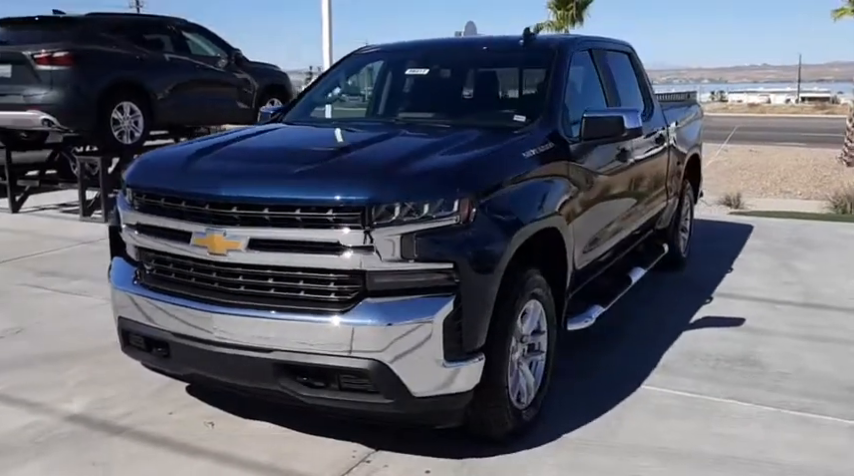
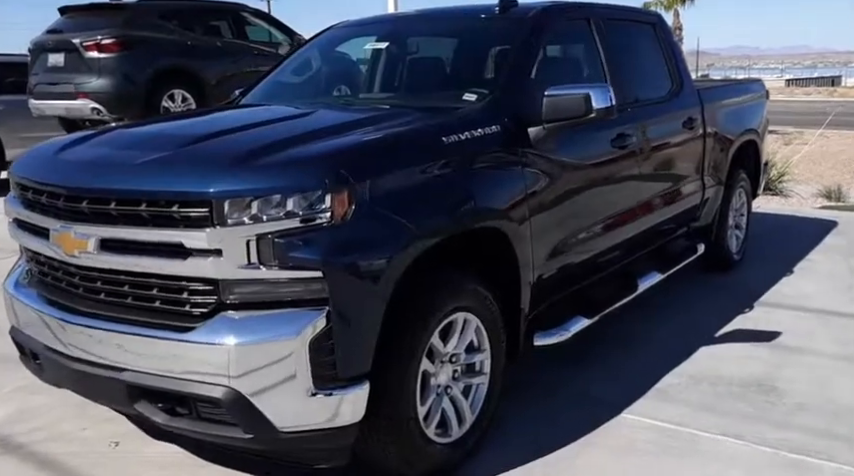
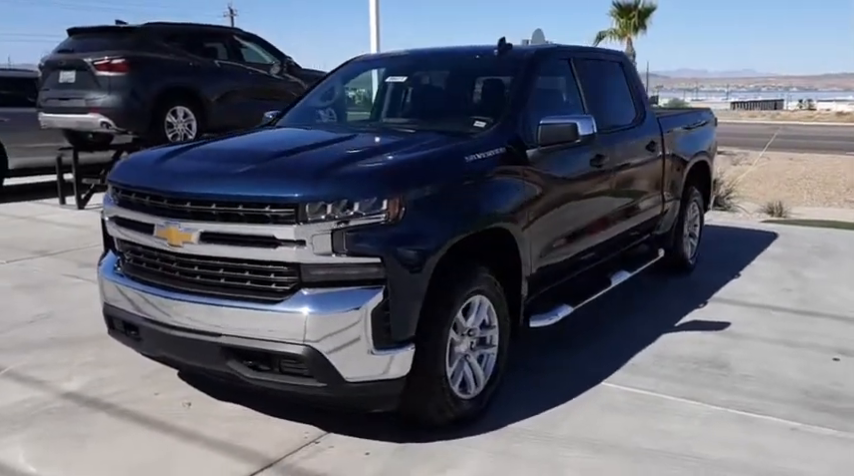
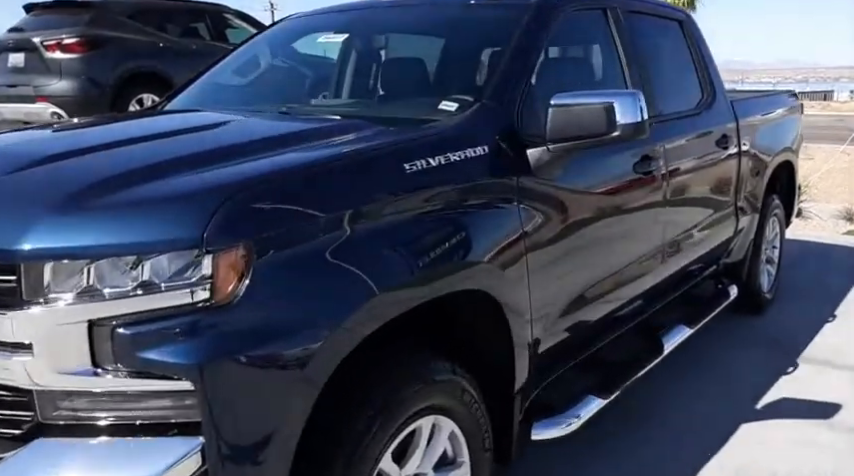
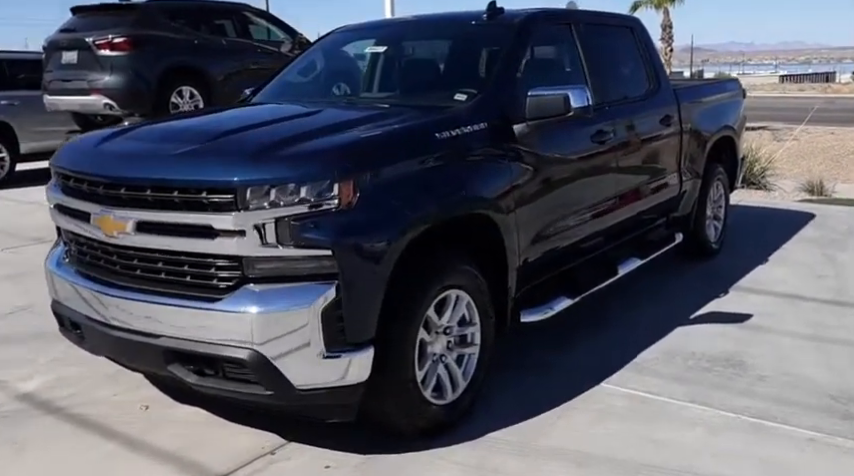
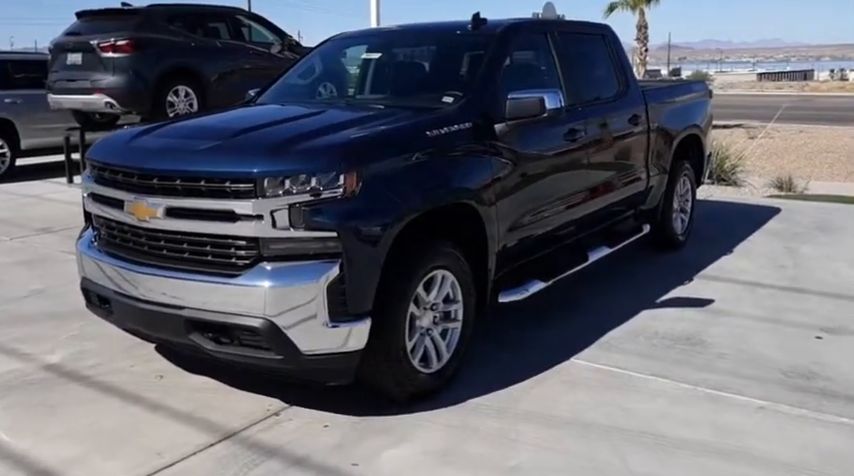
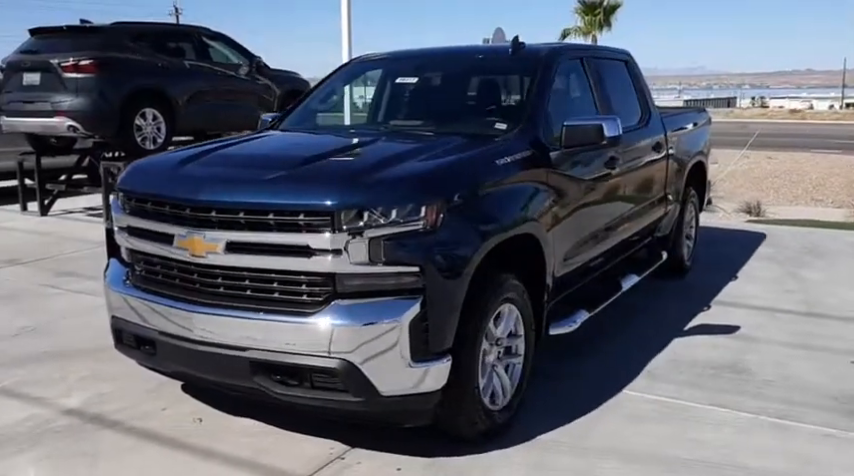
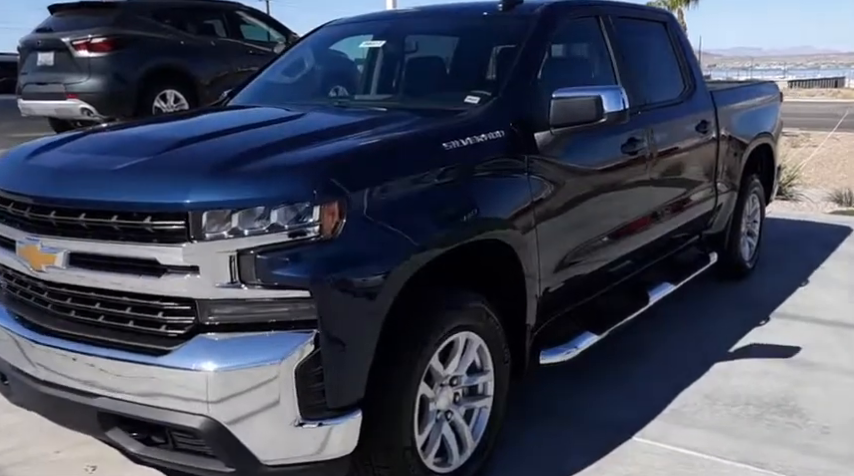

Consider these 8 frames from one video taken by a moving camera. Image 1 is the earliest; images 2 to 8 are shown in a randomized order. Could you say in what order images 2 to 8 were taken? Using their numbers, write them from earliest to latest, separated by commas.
7, 3, 6, 5, 2, 8, 4
